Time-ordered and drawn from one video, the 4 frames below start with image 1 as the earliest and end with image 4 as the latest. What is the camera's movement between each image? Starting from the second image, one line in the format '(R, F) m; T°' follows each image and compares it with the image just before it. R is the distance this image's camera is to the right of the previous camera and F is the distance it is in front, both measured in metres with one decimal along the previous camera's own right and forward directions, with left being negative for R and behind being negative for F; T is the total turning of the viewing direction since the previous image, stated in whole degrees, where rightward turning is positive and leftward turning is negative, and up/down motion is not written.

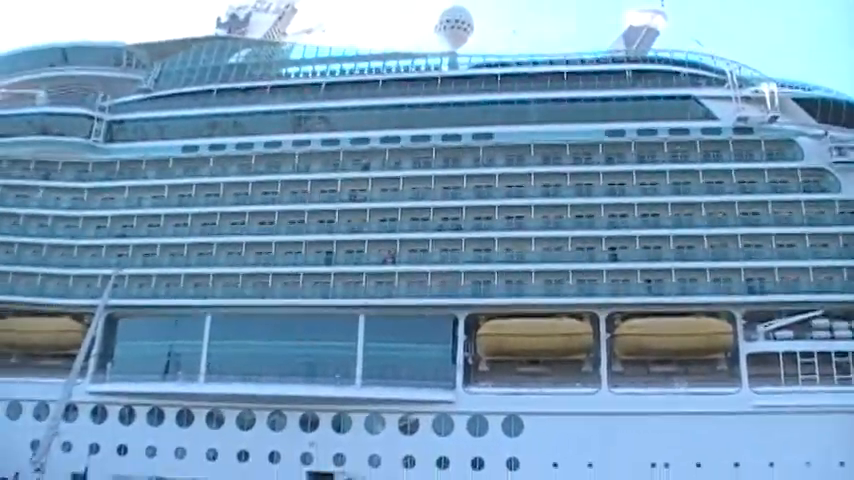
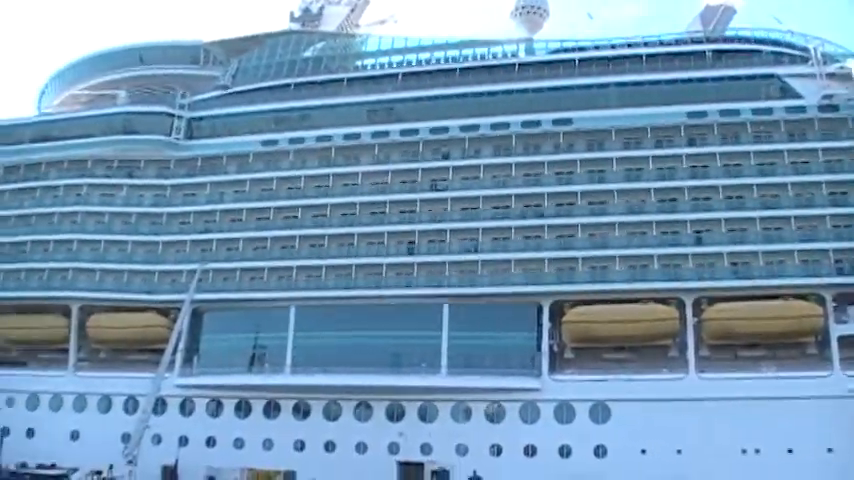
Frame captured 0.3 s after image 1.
(-0.1, +0.1) m; -4°
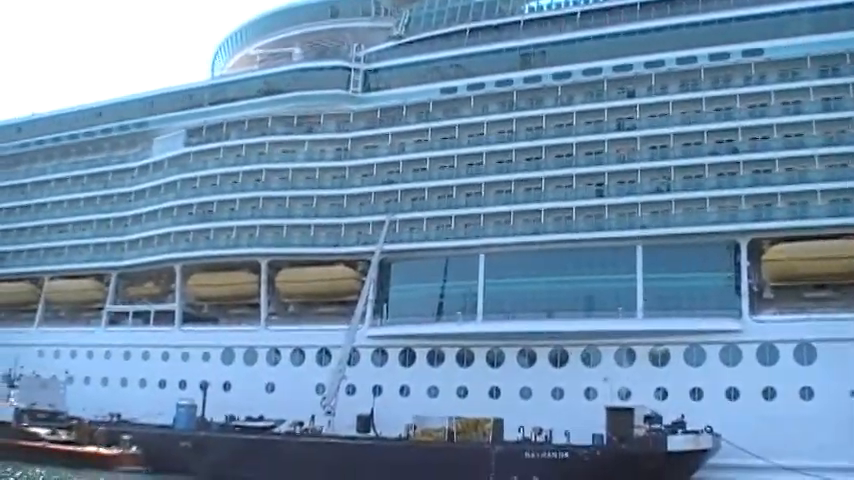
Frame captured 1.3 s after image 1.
(-1.0, +0.3) m; -7°
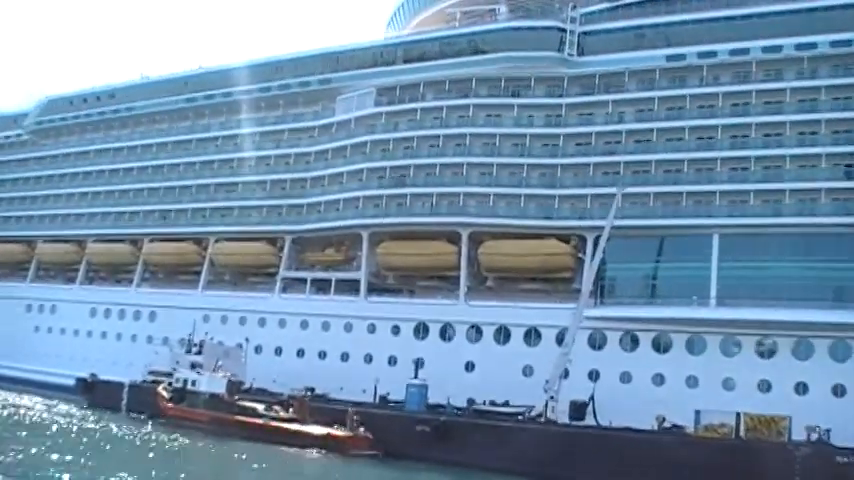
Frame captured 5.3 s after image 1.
(-4.6, +1.9) m; 0°
